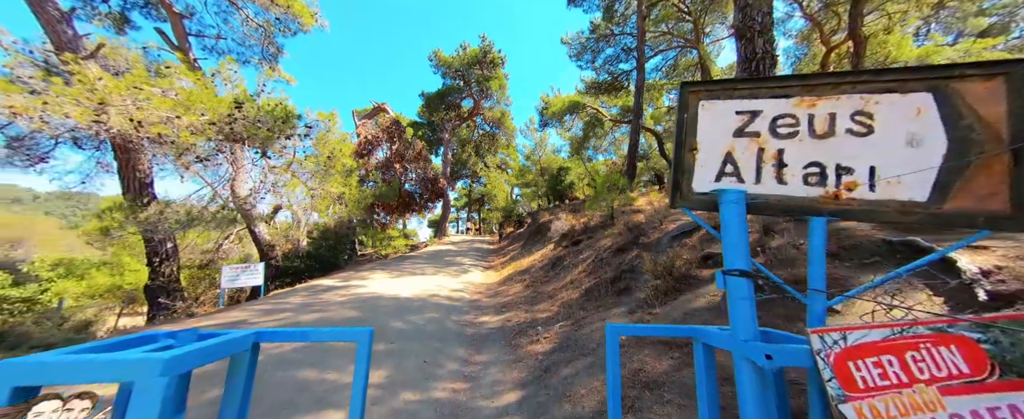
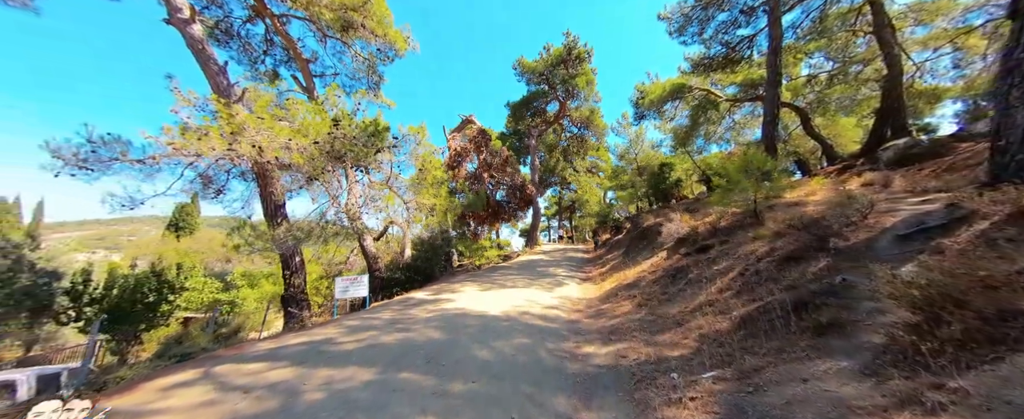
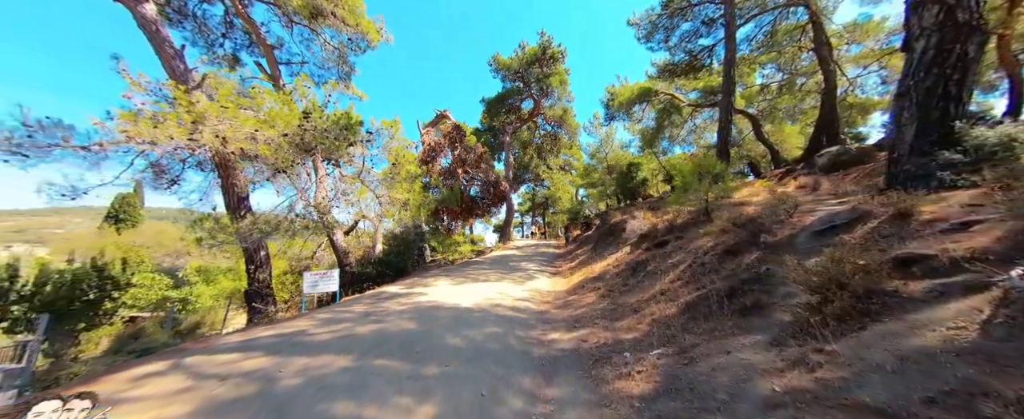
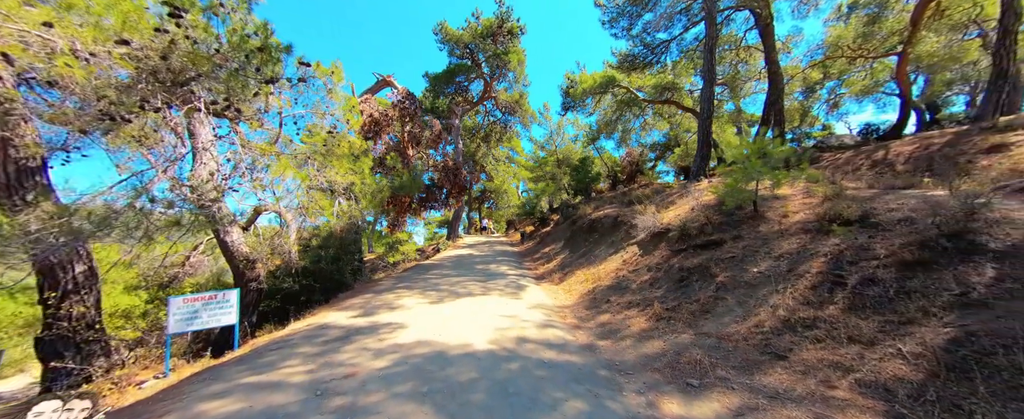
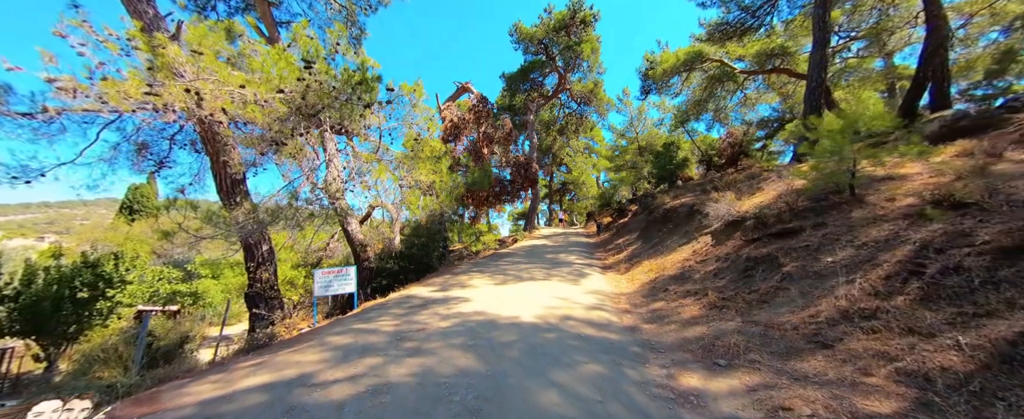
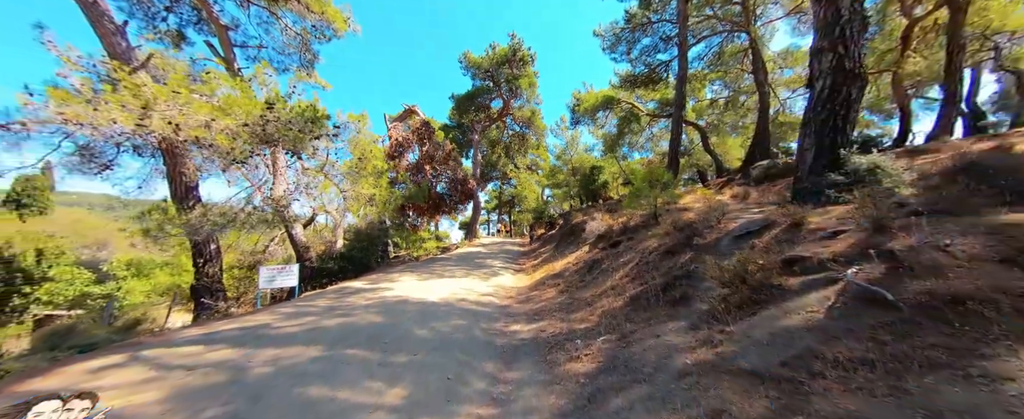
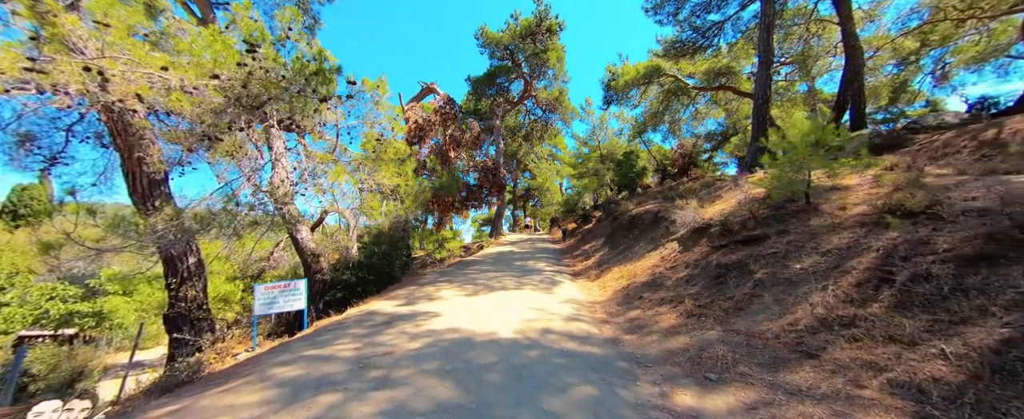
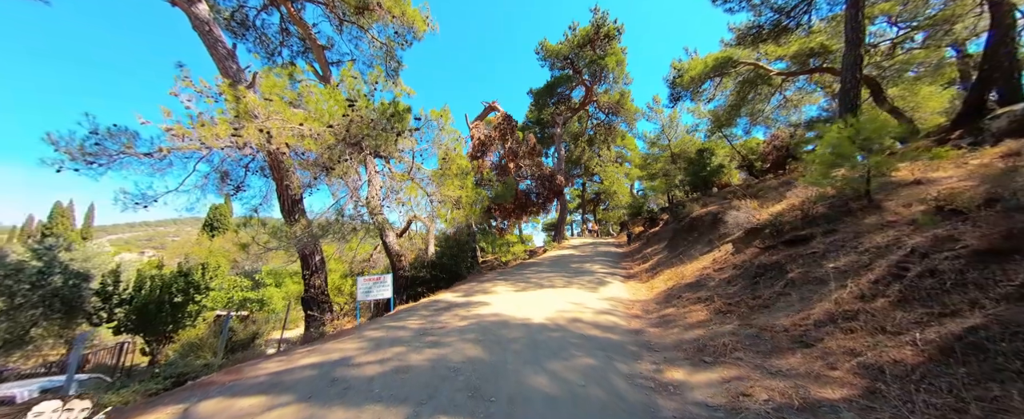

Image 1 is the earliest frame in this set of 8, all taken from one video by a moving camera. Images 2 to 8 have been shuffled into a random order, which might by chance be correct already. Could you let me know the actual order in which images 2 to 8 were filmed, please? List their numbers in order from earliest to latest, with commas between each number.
6, 3, 2, 8, 5, 7, 4
